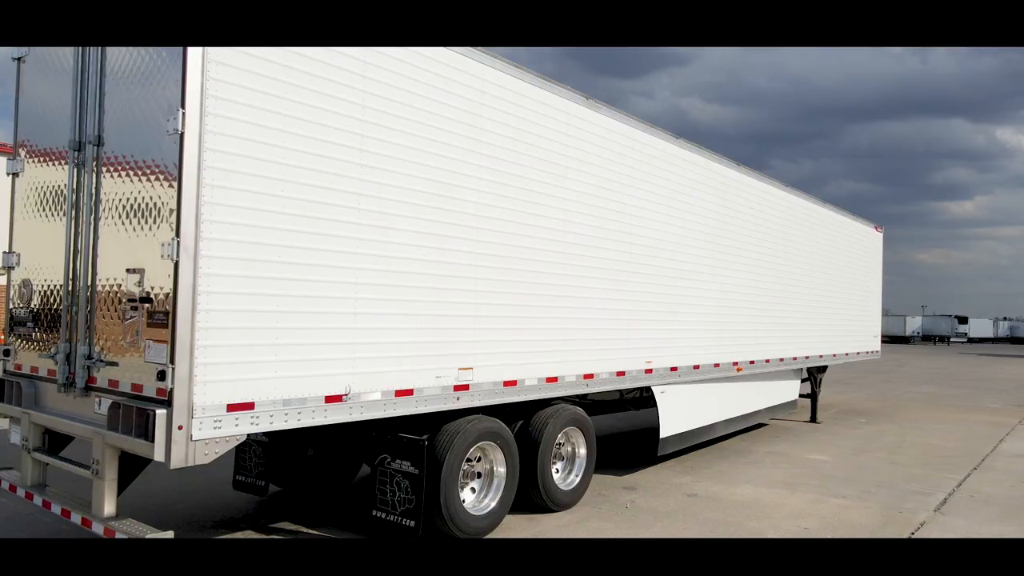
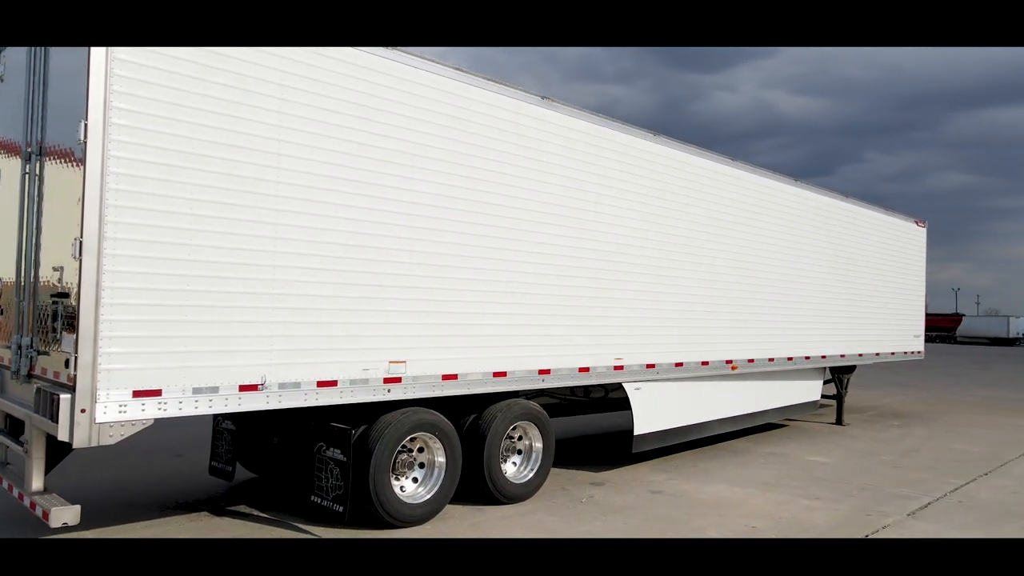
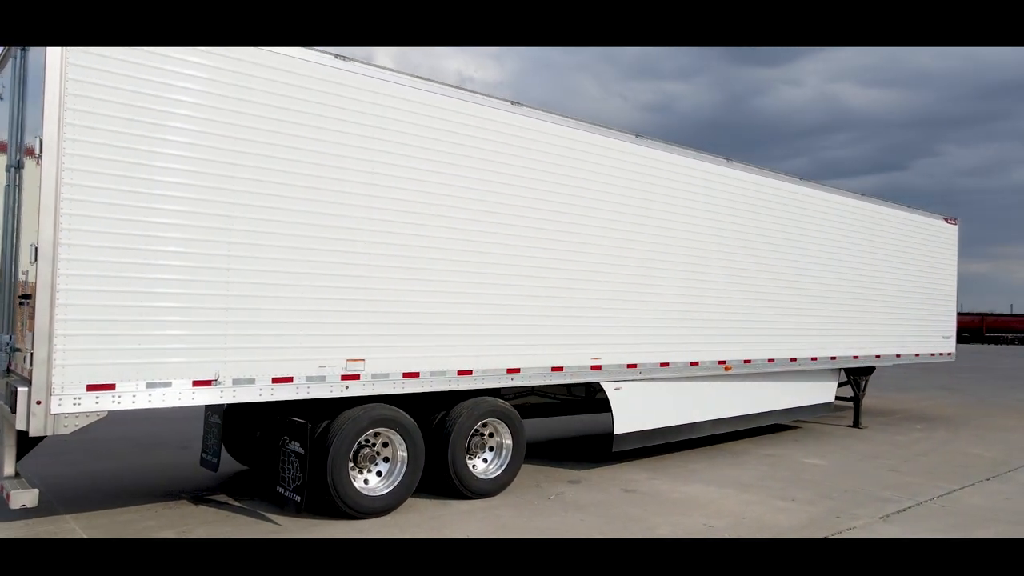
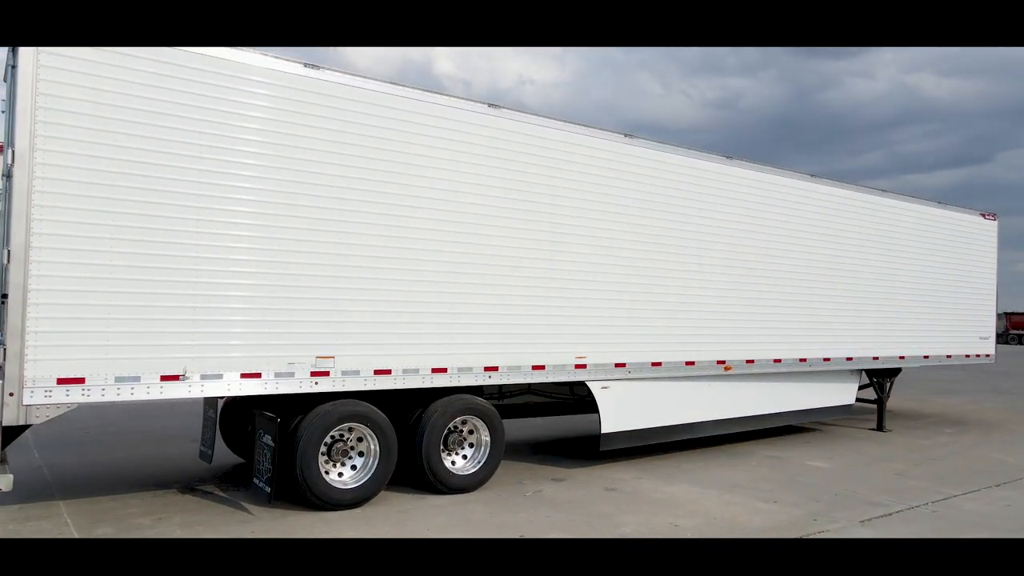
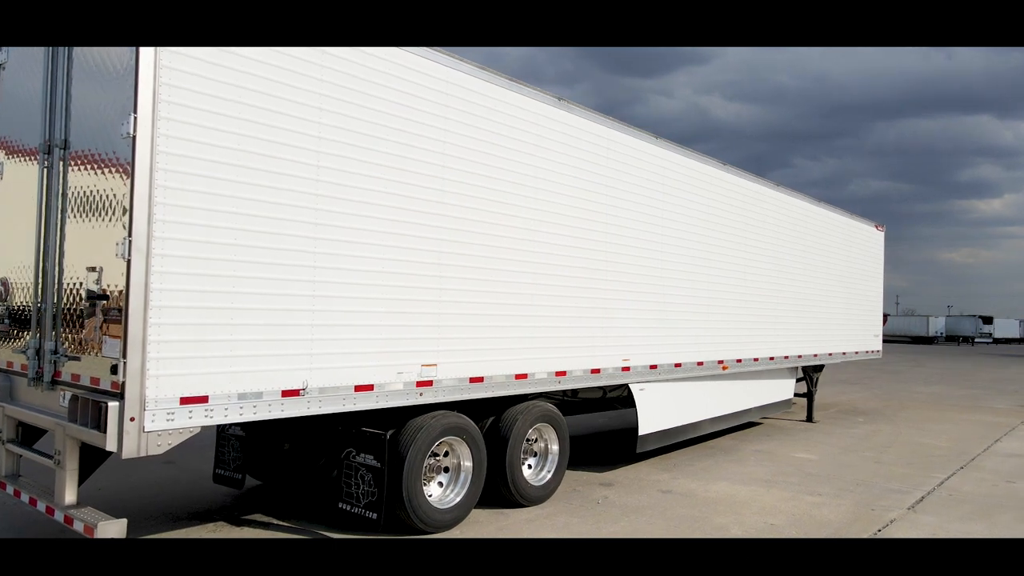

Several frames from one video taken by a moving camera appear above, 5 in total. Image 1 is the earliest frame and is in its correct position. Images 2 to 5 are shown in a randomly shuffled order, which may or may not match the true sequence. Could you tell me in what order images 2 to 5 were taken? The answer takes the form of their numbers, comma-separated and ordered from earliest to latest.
5, 2, 3, 4
